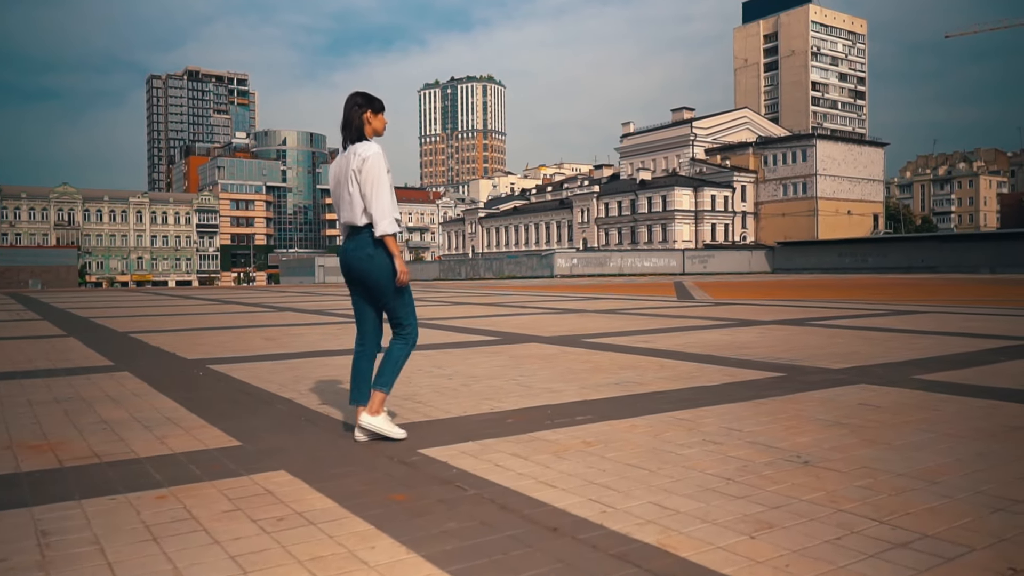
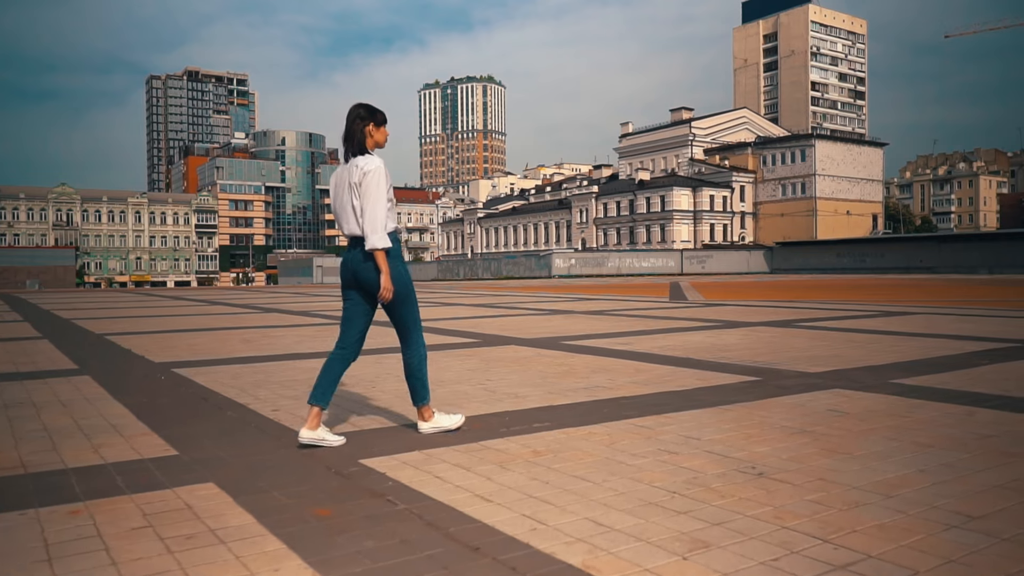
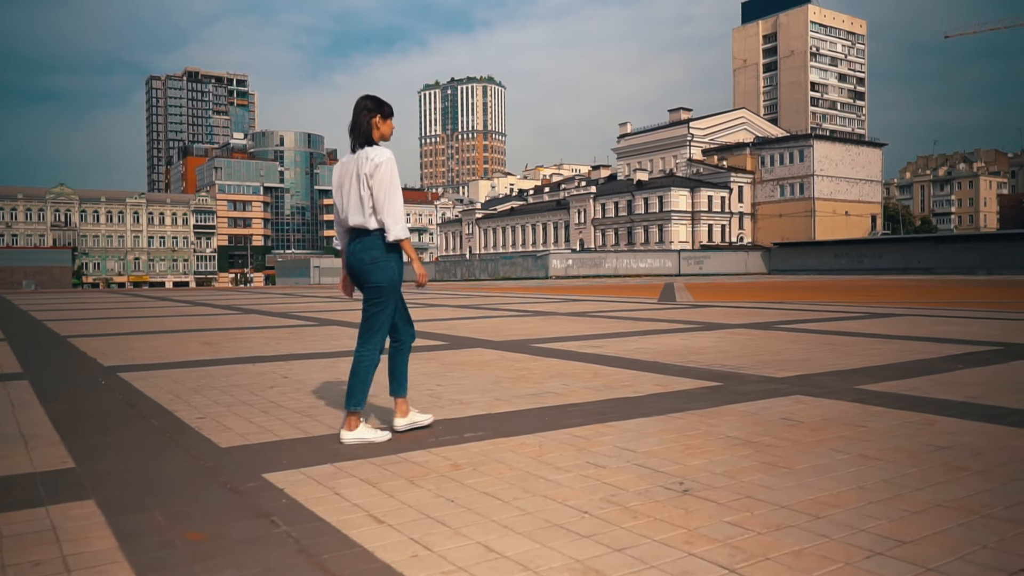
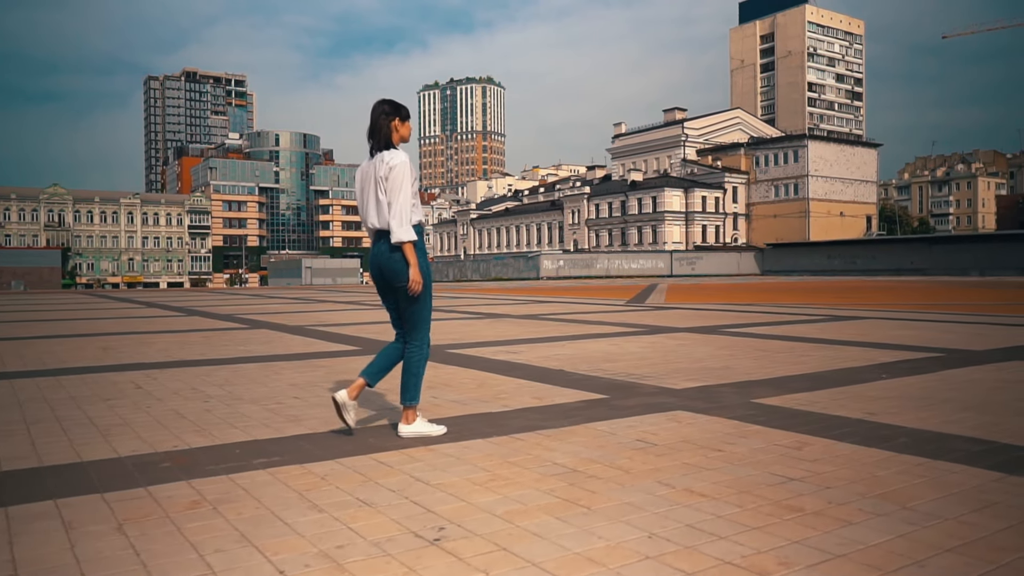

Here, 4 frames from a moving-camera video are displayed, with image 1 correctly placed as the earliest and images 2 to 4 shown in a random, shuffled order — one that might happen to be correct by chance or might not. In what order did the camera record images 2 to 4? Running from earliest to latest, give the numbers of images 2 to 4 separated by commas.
2, 3, 4
